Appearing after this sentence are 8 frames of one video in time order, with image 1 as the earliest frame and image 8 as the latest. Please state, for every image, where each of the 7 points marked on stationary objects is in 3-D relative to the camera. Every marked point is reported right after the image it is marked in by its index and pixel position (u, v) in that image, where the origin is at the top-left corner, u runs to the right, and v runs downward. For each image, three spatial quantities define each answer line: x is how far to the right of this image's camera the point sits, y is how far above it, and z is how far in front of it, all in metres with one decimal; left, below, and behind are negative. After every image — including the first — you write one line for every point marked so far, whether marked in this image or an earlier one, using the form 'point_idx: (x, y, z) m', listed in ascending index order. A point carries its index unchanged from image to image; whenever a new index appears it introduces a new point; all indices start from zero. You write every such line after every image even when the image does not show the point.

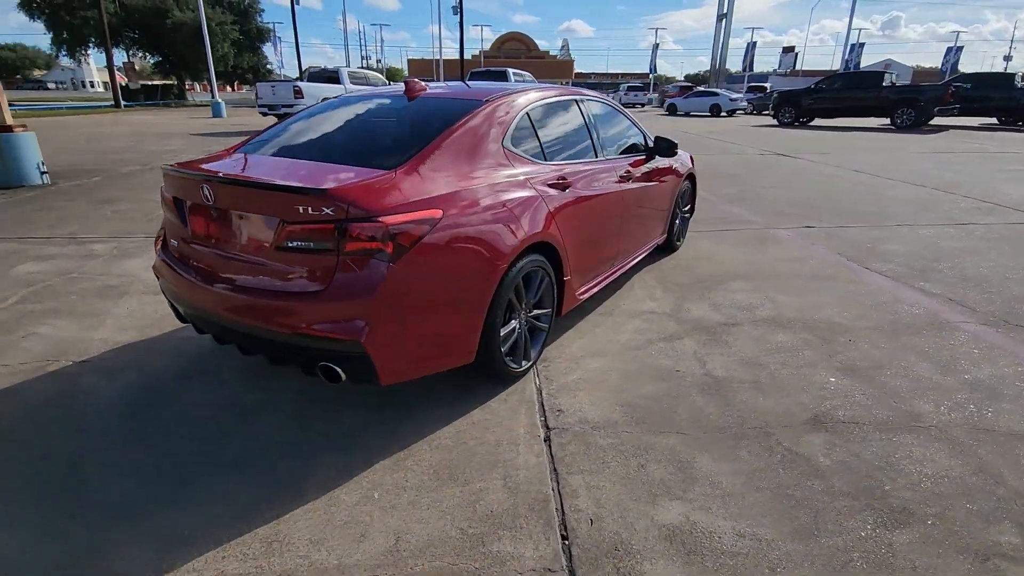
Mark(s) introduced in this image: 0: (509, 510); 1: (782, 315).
0: (0.0, -0.9, +2.2) m
1: (+2.0, -0.2, +4.1) m
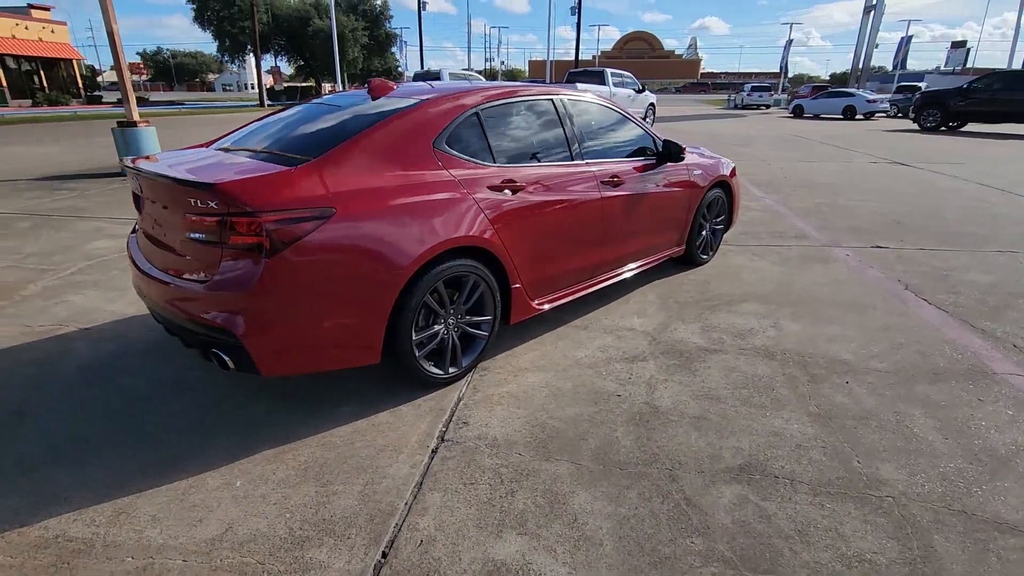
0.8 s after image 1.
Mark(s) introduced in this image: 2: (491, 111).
0: (-0.6, -0.9, +2.1) m
1: (+1.7, -0.4, +3.6) m
2: (-0.2, +1.1, +3.3) m
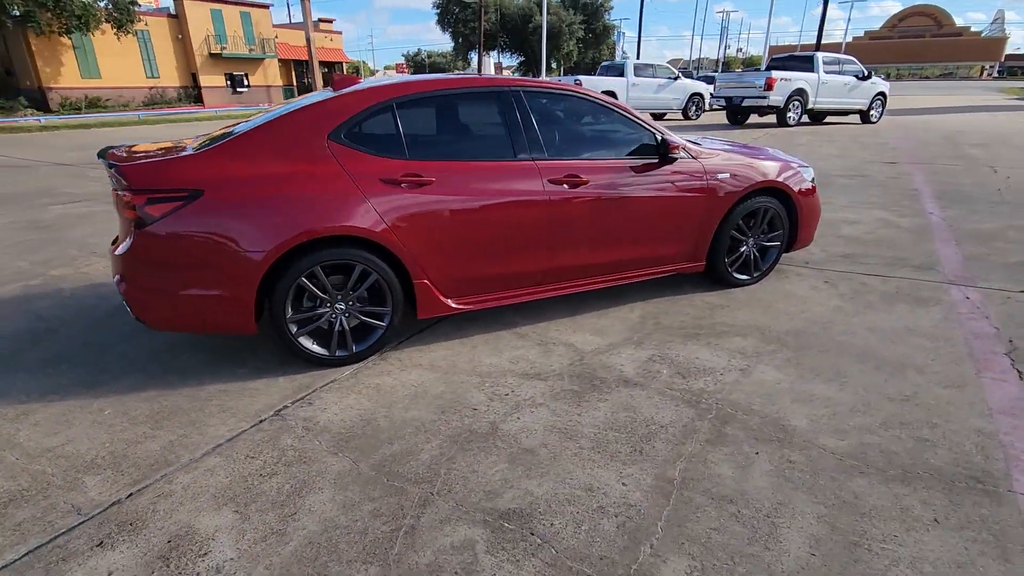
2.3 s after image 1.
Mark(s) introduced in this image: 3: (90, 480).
0: (-1.7, -0.8, +2.5) m
1: (+1.1, -0.6, +2.9) m
2: (-0.6, +1.1, +3.3) m
3: (-1.8, -0.8, +2.4) m
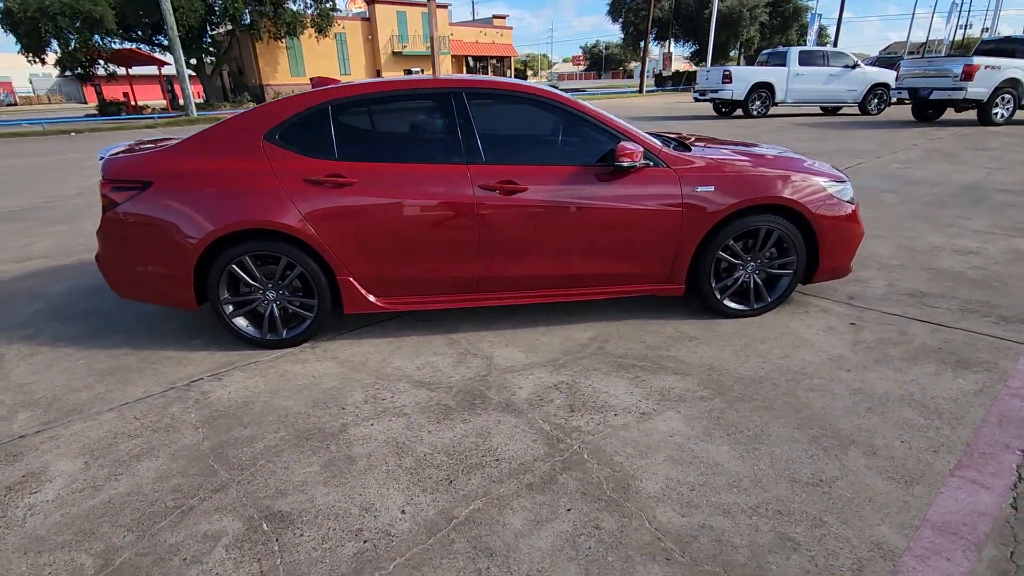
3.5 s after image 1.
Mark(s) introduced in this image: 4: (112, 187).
0: (-2.5, -0.6, +3.0) m
1: (+0.3, -0.7, +2.6) m
2: (-1.0, +1.2, +3.4) m
3: (-2.6, -0.7, +2.9) m
4: (-2.5, +0.6, +3.3) m
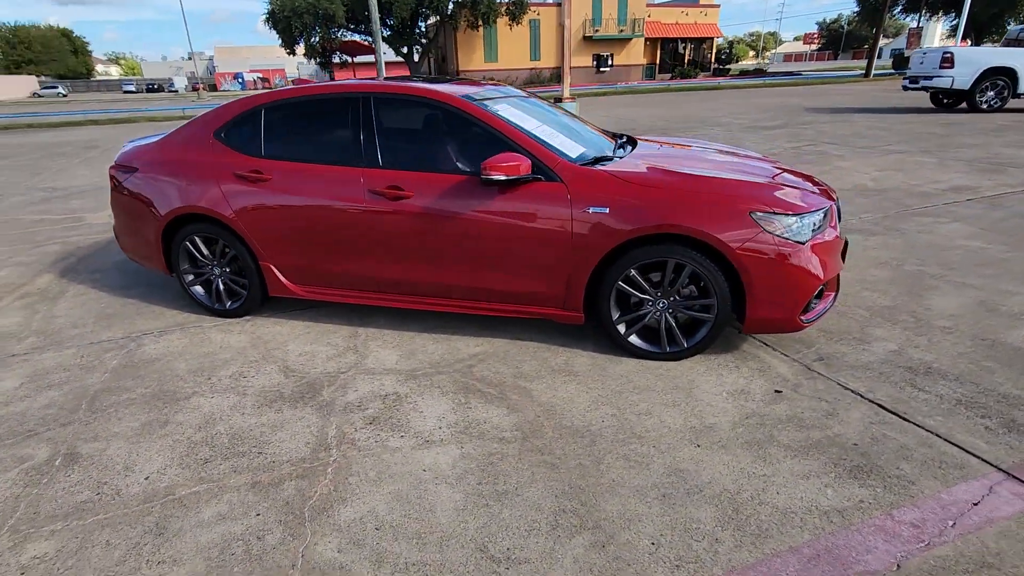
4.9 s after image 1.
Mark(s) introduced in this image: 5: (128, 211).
0: (-3.3, -0.4, +3.9) m
1: (-0.8, -0.8, +2.6) m
2: (-1.6, +1.2, +3.7) m
3: (-3.5, -0.4, +3.9) m
4: (-3.0, +0.9, +4.2) m
5: (-2.9, +0.6, +4.1) m
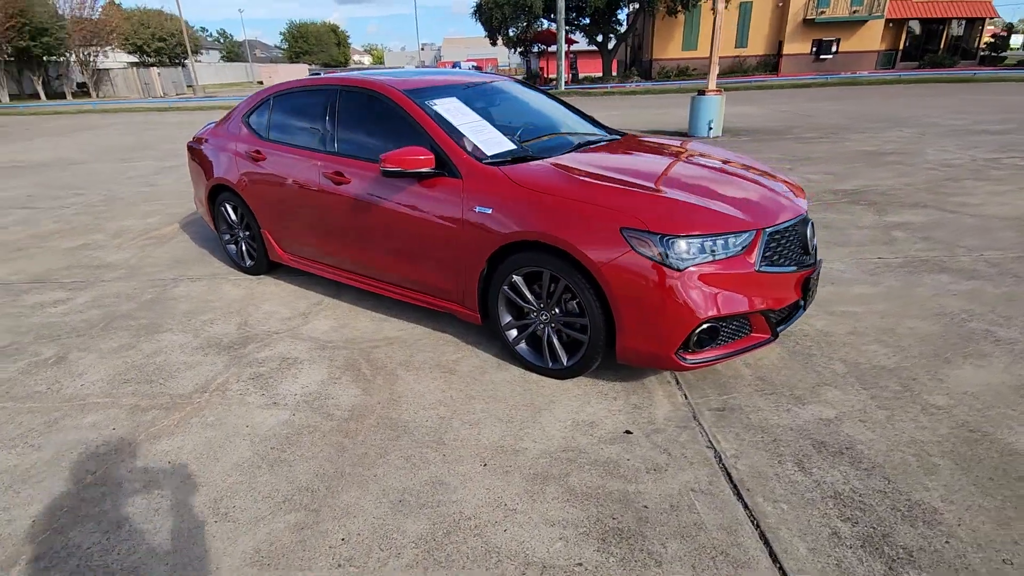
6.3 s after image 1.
0: (-3.5, +0.2, +5.1) m
1: (-1.7, -0.6, +3.1) m
2: (-1.8, +1.5, +4.3) m
3: (-3.7, +0.2, +5.1) m
4: (-3.0, +1.4, +5.2) m
5: (-3.0, +1.0, +5.1) m
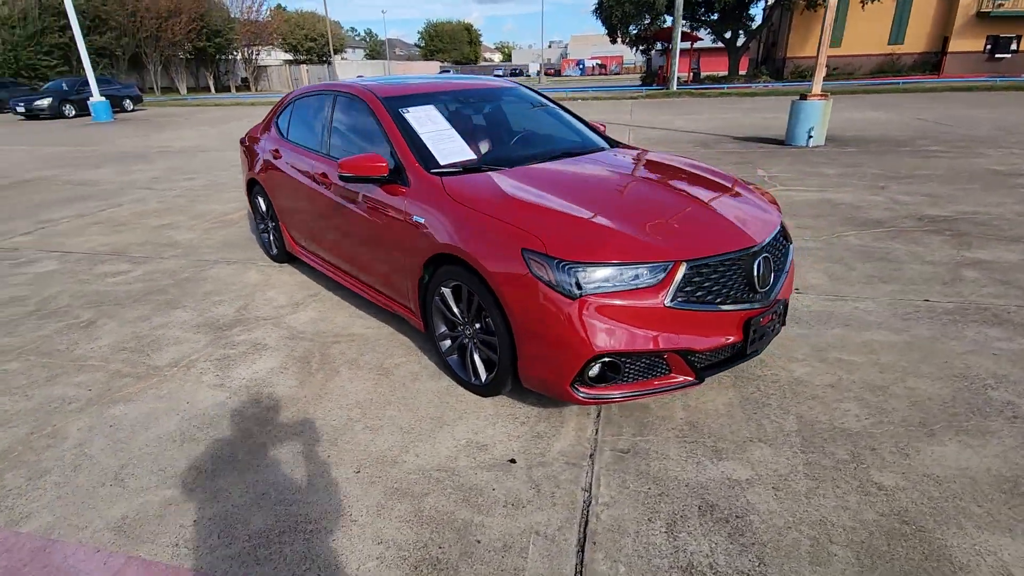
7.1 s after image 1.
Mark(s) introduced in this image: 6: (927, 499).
0: (-3.4, +0.4, +5.8) m
1: (-2.1, -0.5, +3.4) m
2: (-1.7, +1.6, +4.6) m
3: (-3.6, +0.4, +5.8) m
4: (-2.8, +1.6, +5.7) m
5: (-2.8, +1.2, +5.6) m
6: (+1.7, -0.9, +2.2) m
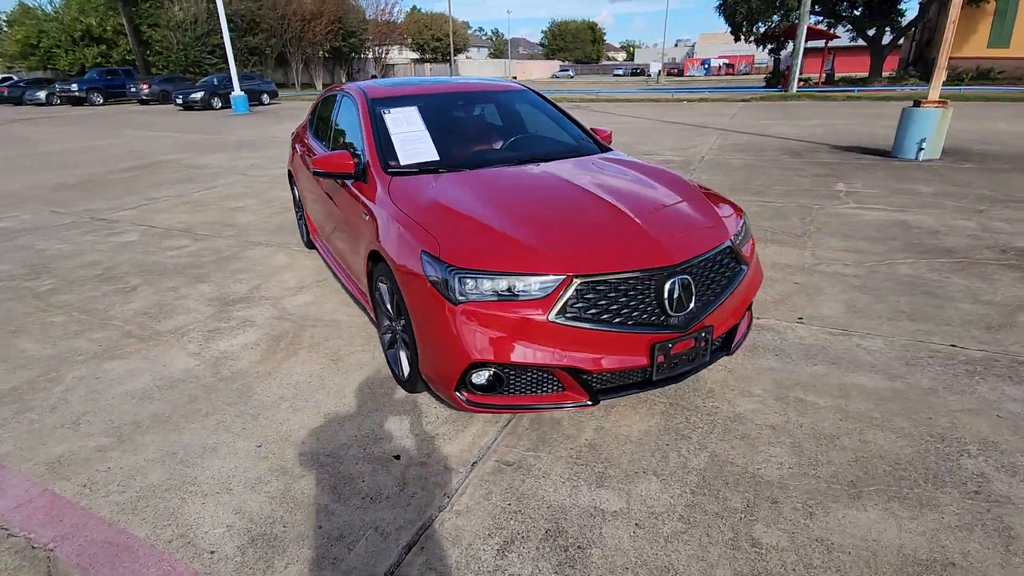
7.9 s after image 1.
0: (-3.2, +0.7, +6.4) m
1: (-2.4, -0.4, +3.9) m
2: (-1.7, +1.7, +4.9) m
3: (-3.3, +0.7, +6.5) m
4: (-2.5, +1.8, +6.2) m
5: (-2.5, +1.4, +6.2) m
6: (+1.1, -1.0, +2.0) m
